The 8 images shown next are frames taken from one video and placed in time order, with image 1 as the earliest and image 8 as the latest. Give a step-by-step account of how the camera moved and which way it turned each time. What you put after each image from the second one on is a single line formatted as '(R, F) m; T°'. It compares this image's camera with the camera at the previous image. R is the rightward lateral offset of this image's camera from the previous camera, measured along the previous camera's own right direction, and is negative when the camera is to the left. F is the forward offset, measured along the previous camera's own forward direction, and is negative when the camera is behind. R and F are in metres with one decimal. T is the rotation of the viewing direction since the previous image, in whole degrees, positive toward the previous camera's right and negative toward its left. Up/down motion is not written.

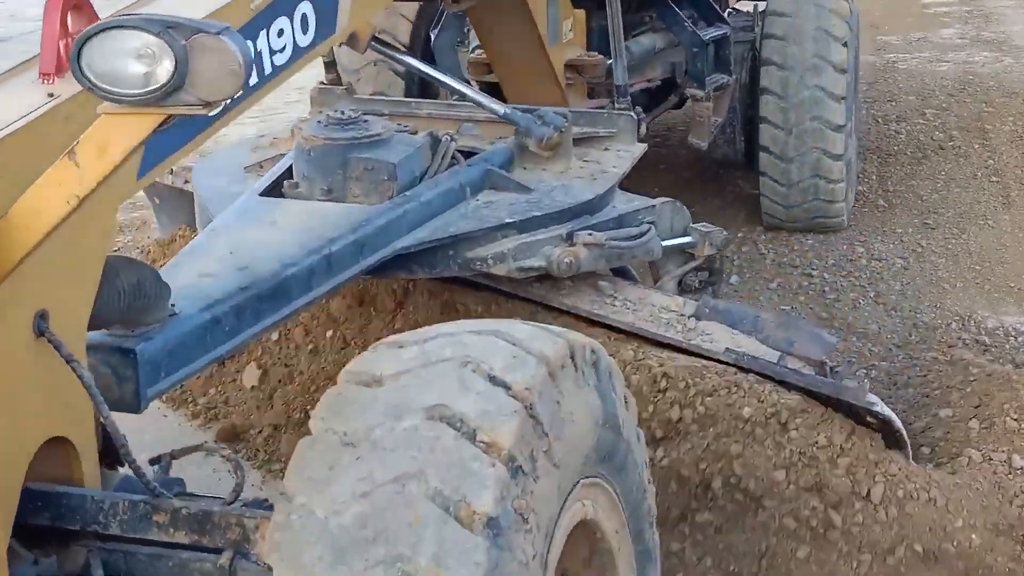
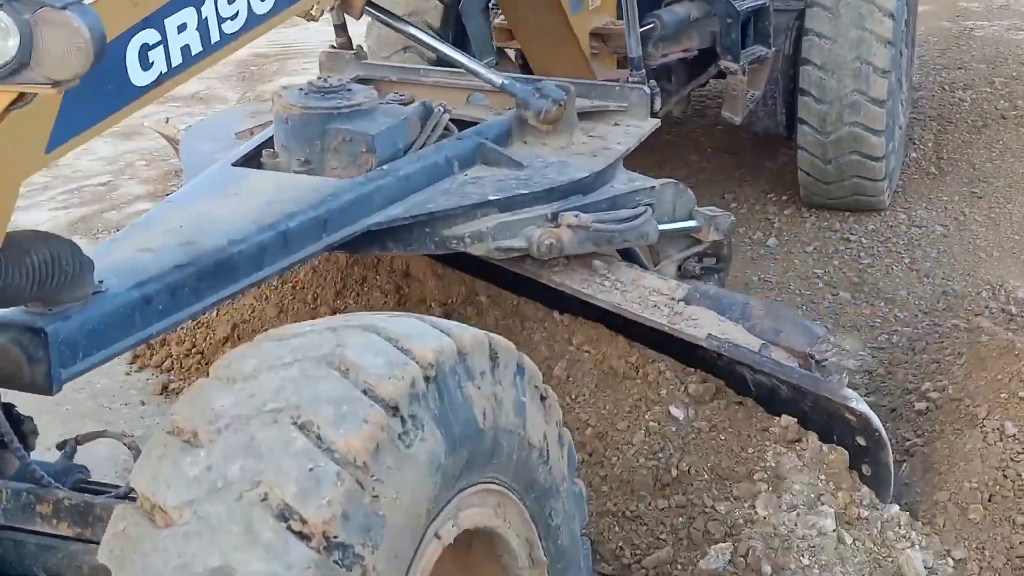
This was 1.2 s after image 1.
(+0.1, +0.1) m; -3°
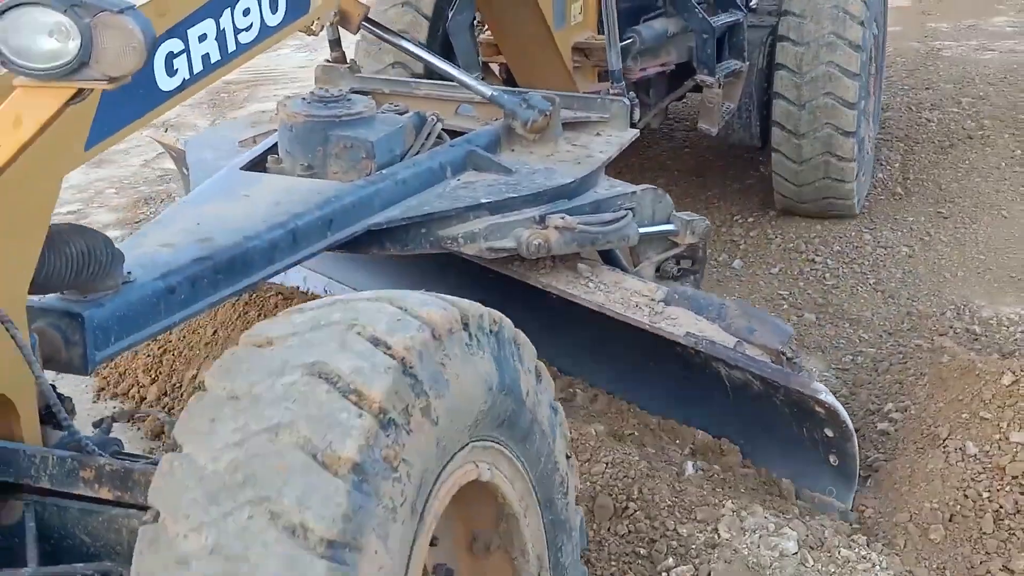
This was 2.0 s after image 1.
(0.0, -0.1) m; +1°
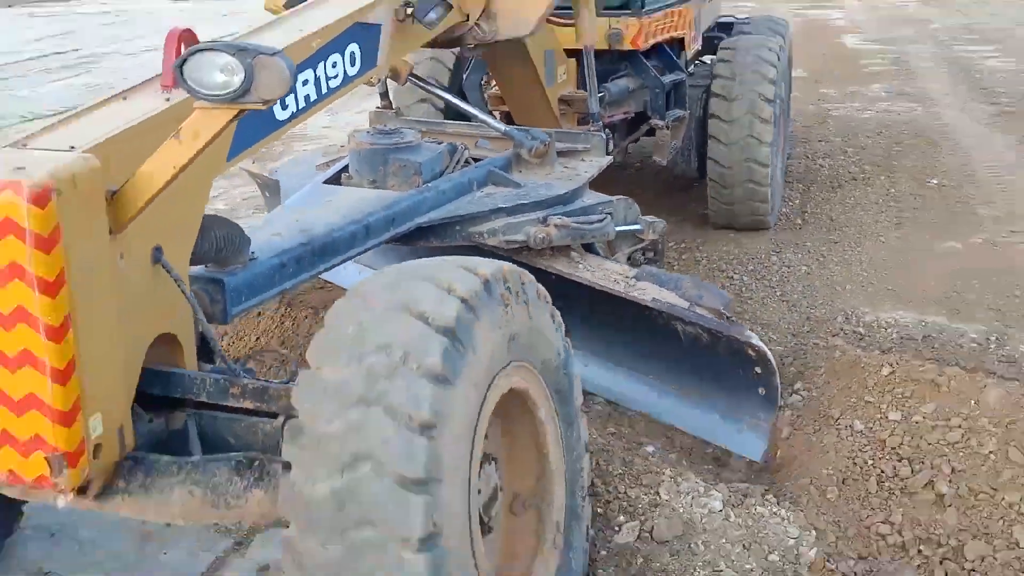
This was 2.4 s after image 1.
(-0.1, -0.5) m; +3°
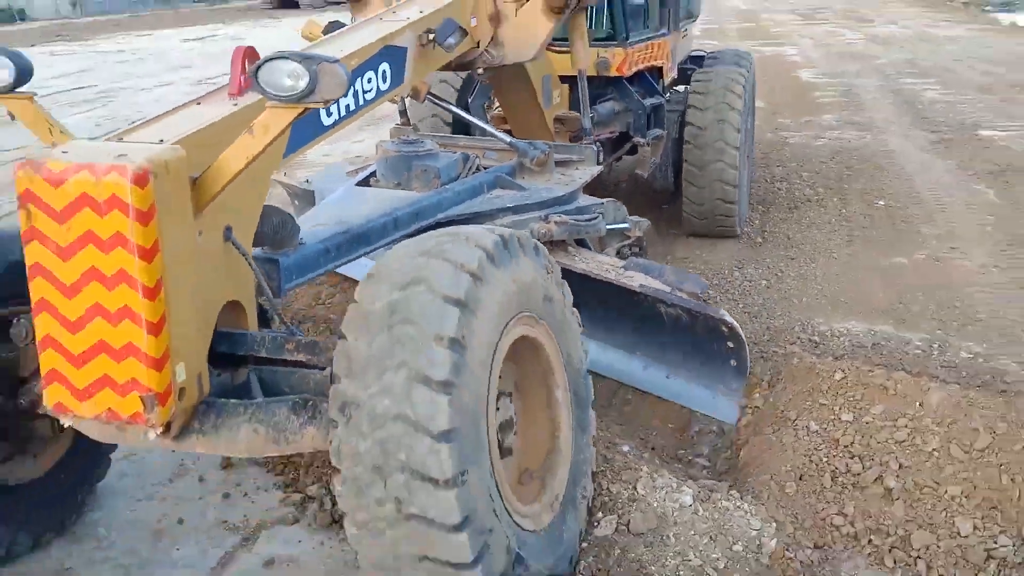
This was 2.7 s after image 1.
(-0.1, -0.3) m; +2°
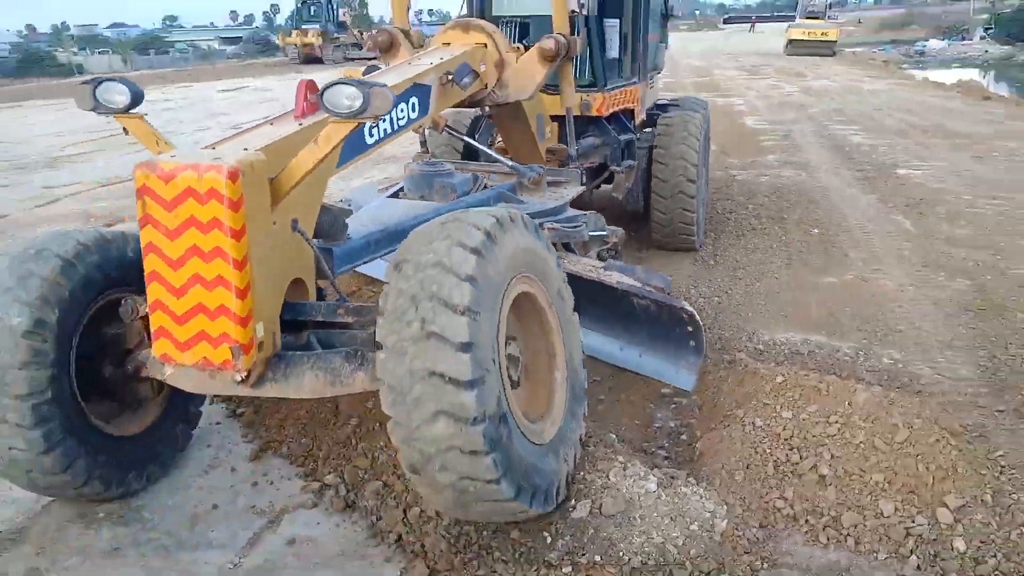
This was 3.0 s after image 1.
(-0.1, -0.6) m; +2°
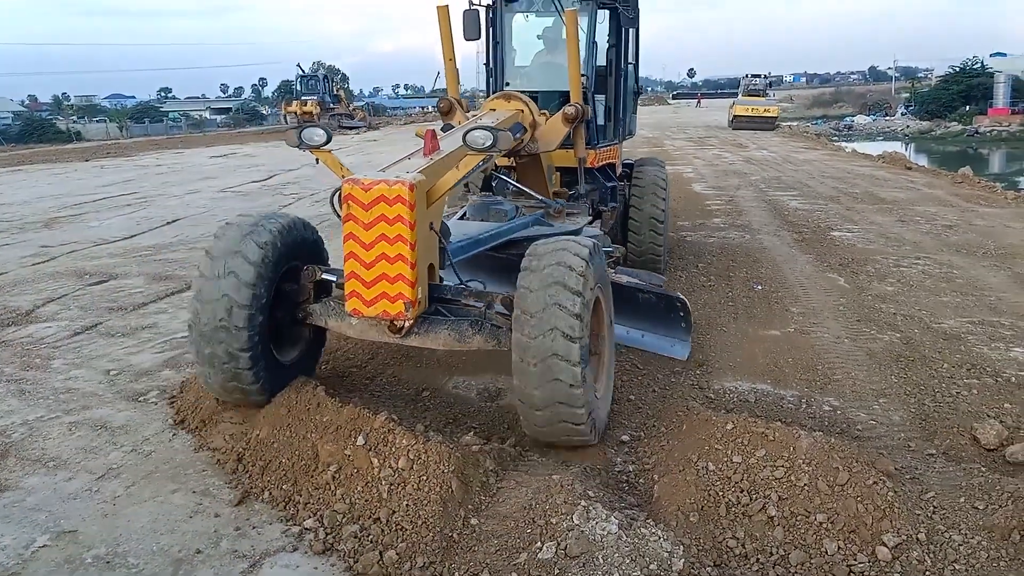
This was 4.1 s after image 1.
(-0.1, -0.3) m; +3°
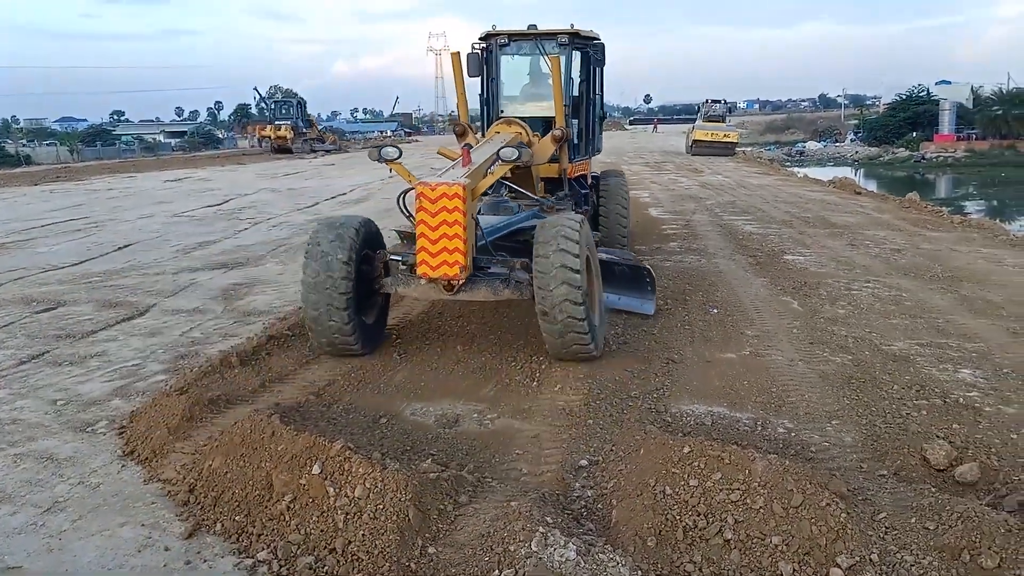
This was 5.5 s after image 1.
(-0.1, 0.0) m; +3°
